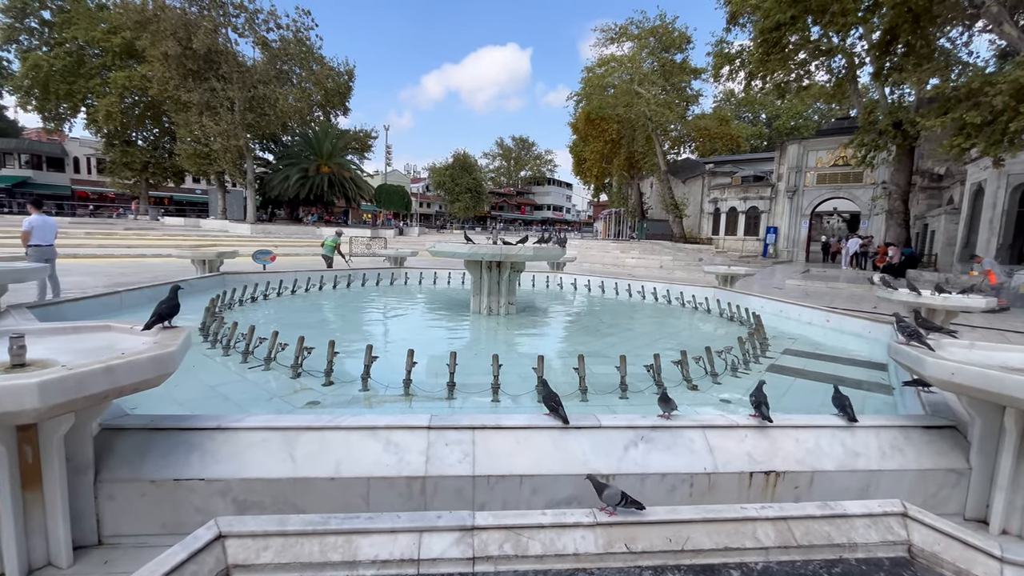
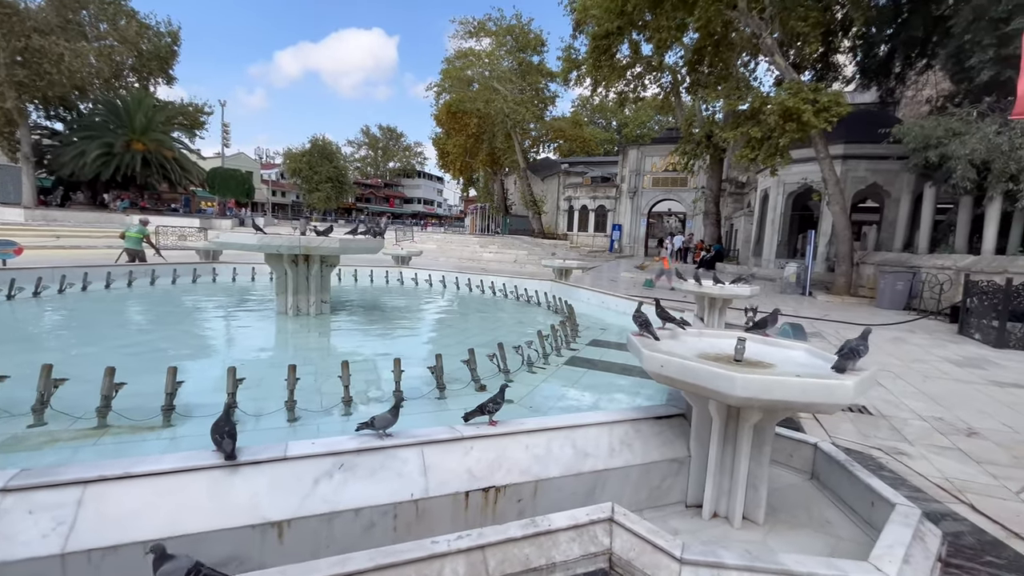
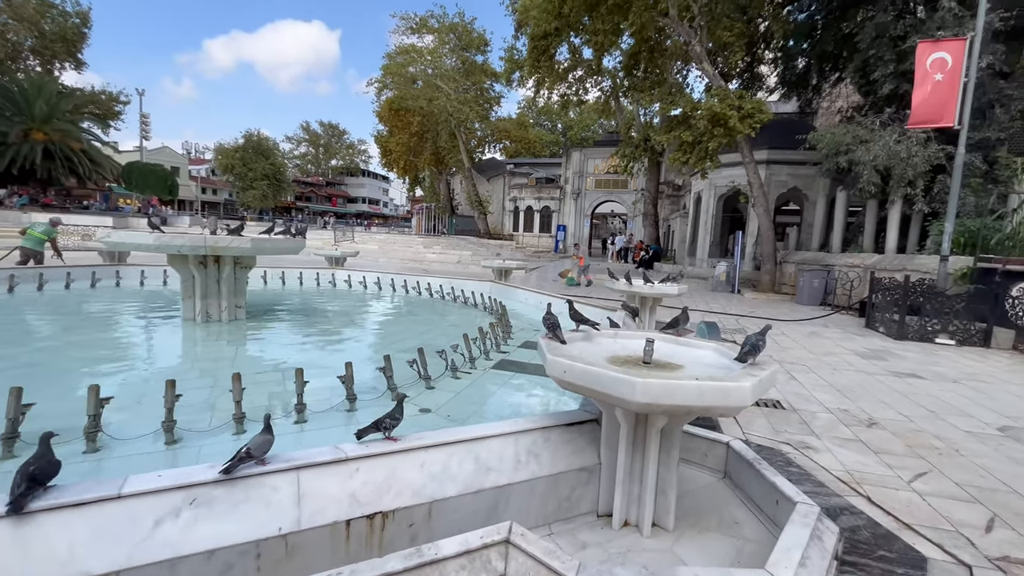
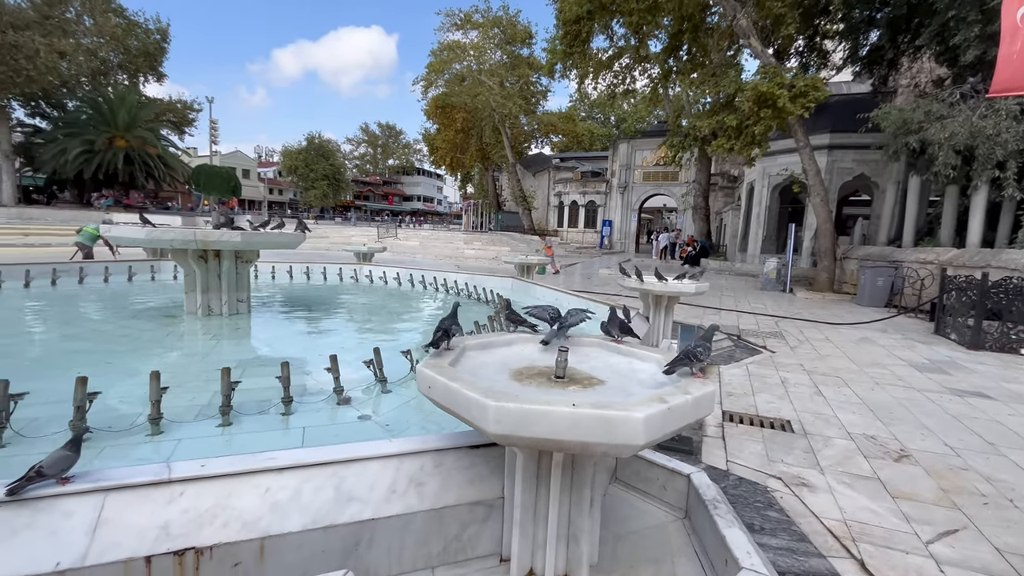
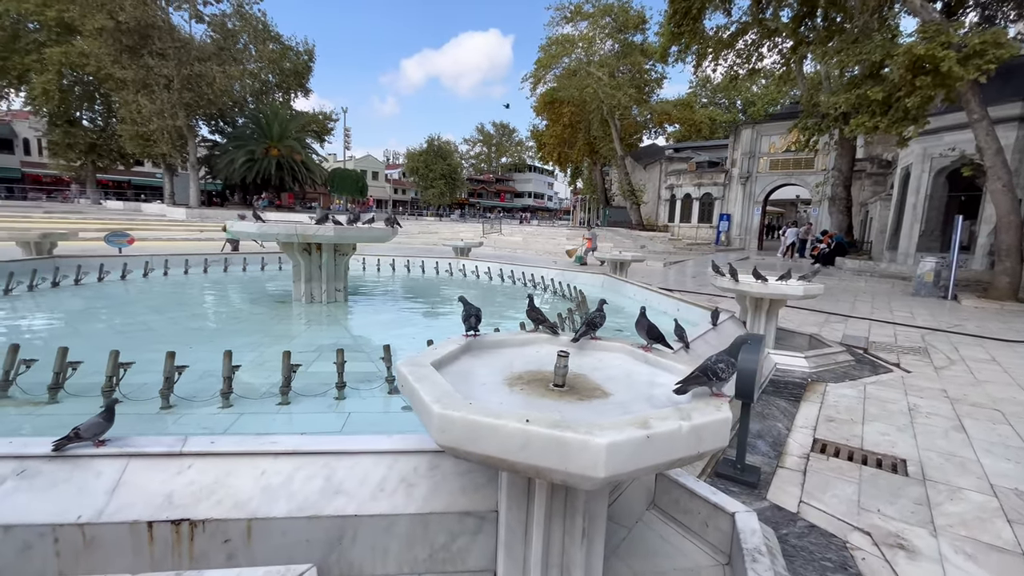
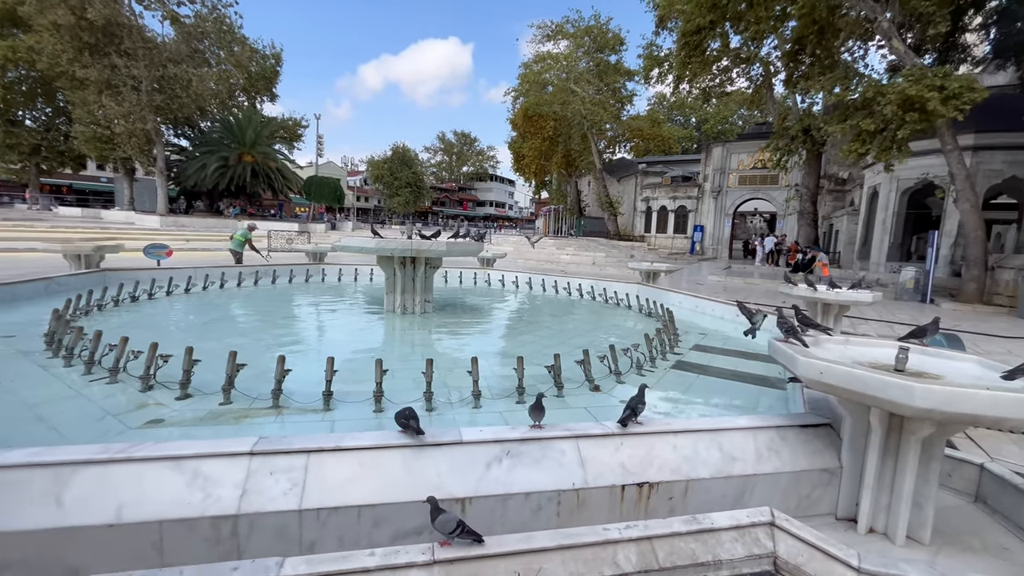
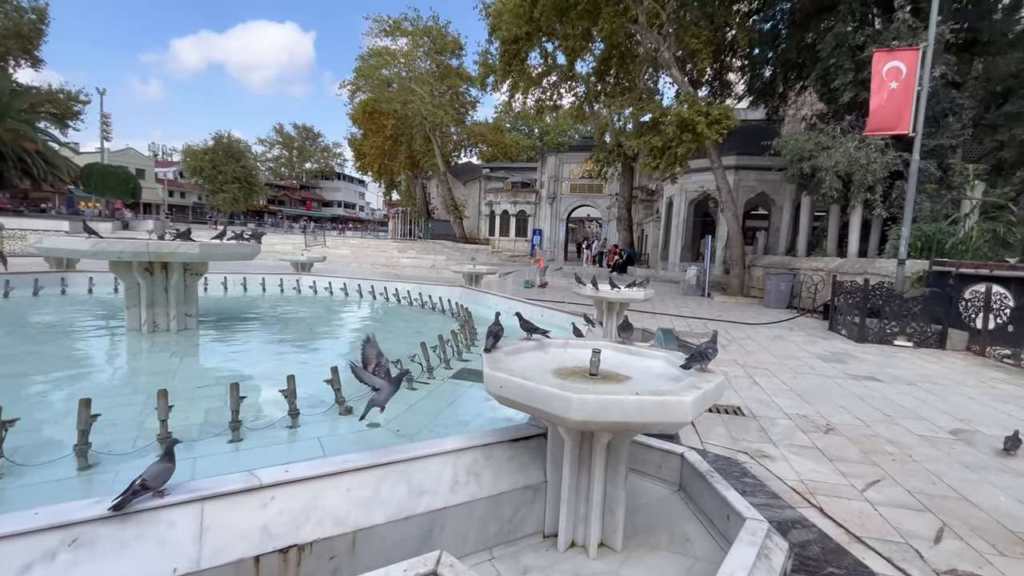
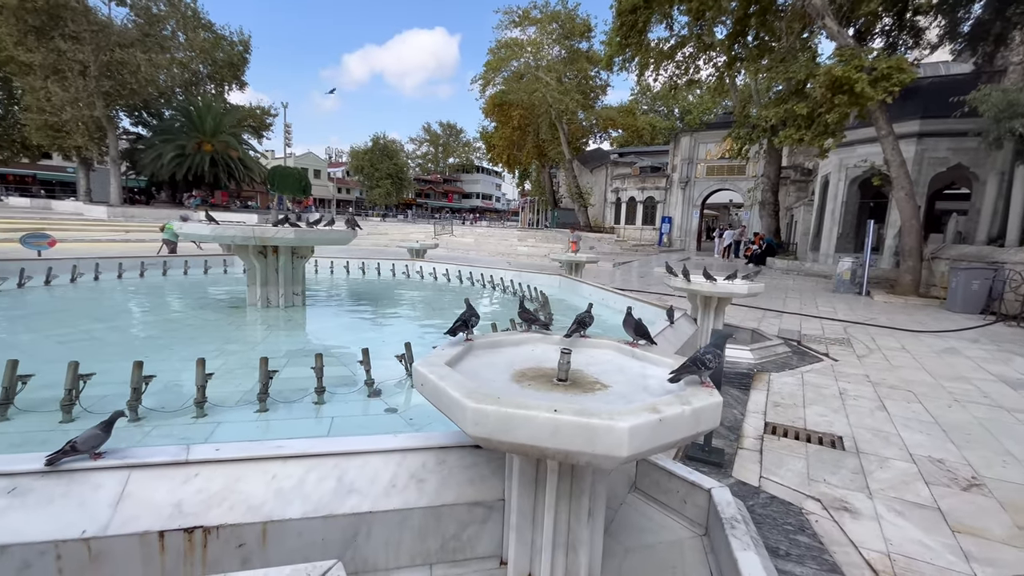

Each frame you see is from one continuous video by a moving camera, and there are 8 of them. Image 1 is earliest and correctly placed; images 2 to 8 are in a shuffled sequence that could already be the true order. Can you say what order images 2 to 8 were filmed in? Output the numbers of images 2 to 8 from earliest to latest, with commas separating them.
6, 2, 3, 7, 4, 8, 5
